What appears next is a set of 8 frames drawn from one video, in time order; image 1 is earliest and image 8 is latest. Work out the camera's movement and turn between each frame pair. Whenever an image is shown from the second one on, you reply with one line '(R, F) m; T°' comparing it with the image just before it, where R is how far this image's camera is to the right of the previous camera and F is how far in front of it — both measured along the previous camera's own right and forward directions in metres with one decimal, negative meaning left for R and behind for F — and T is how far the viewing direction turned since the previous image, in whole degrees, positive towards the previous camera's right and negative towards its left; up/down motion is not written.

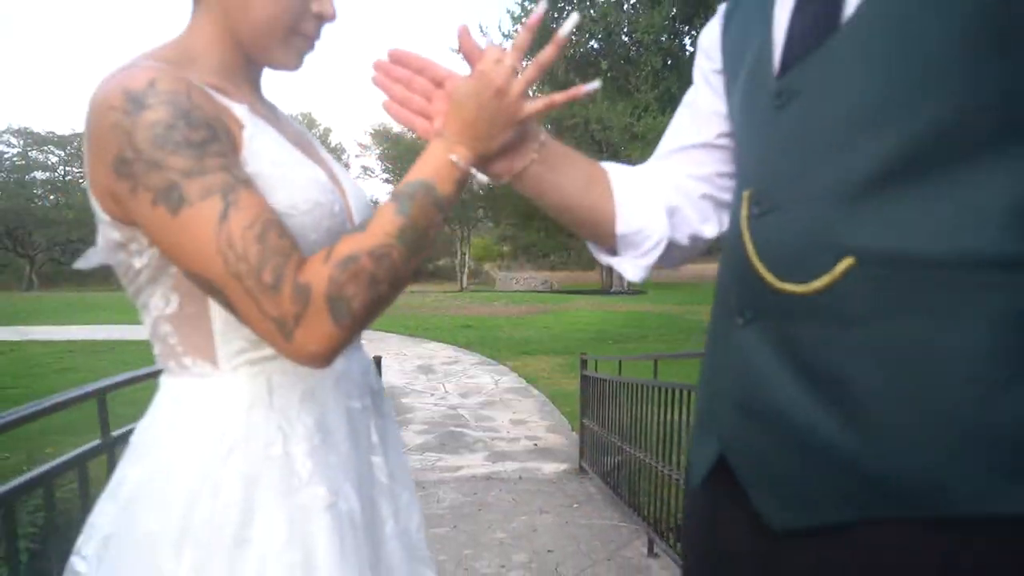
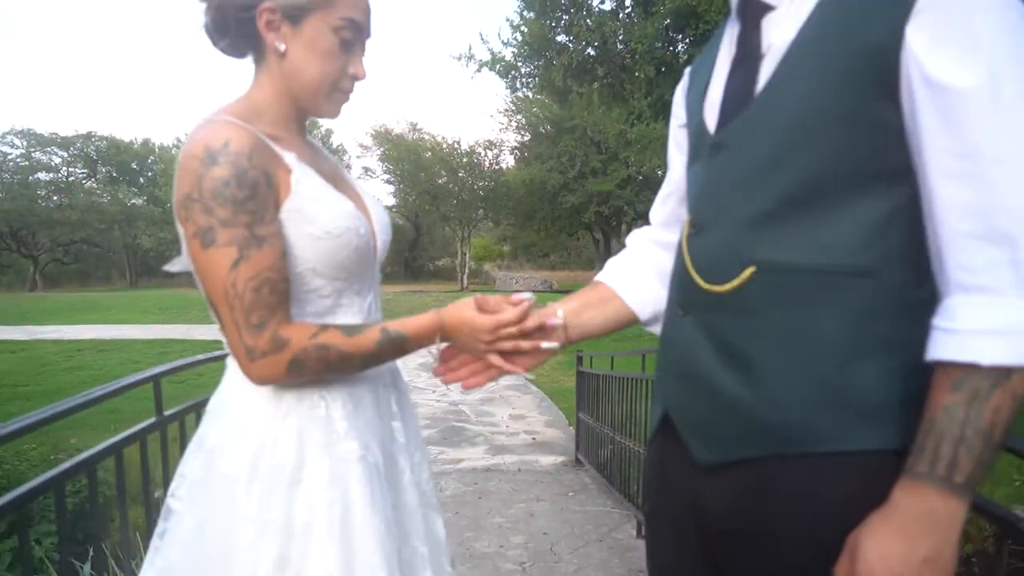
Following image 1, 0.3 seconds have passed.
(0.0, -0.3) m; 0°
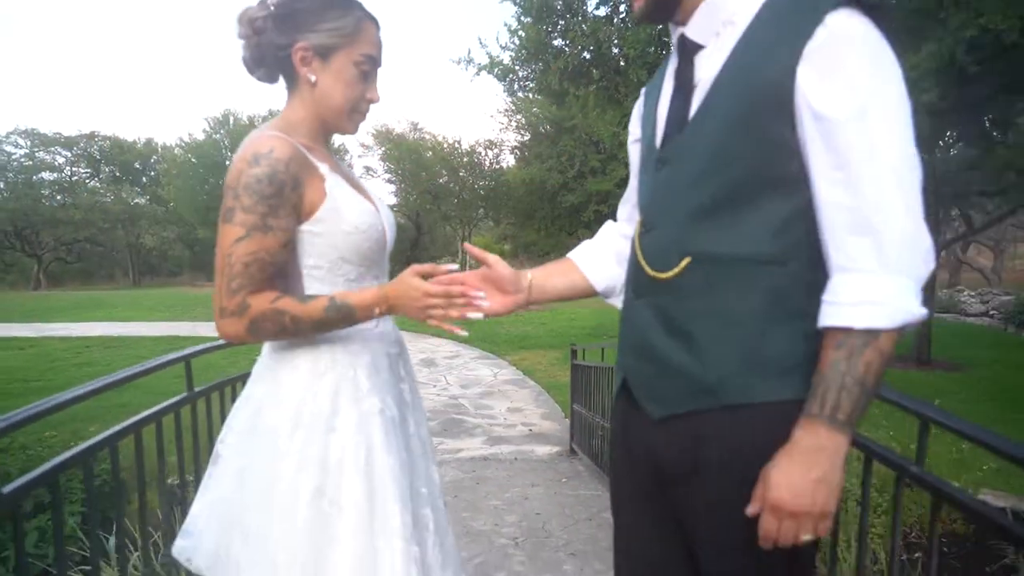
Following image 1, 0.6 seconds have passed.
(0.0, -0.3) m; 0°
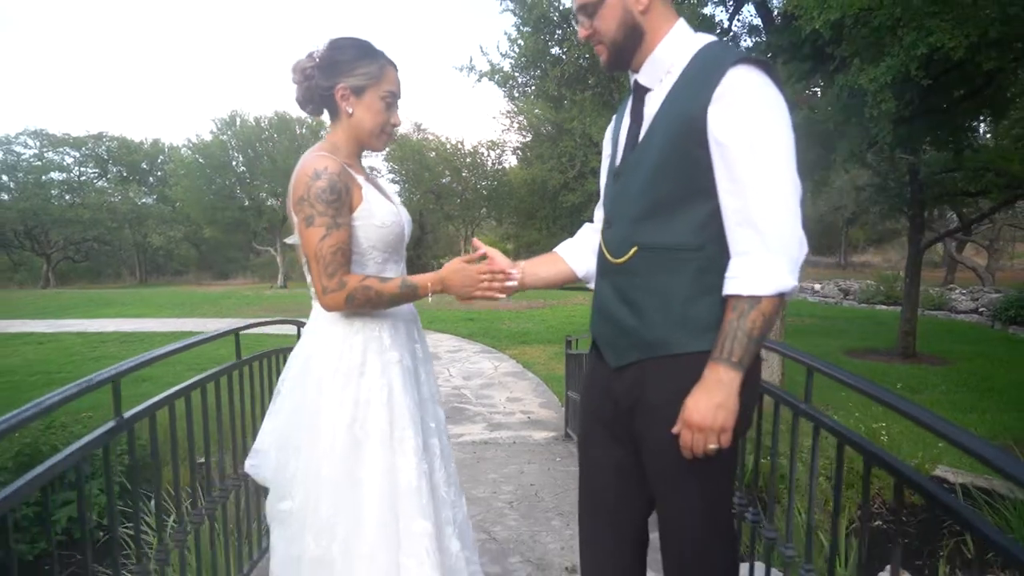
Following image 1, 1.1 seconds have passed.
(0.0, -0.5) m; 0°
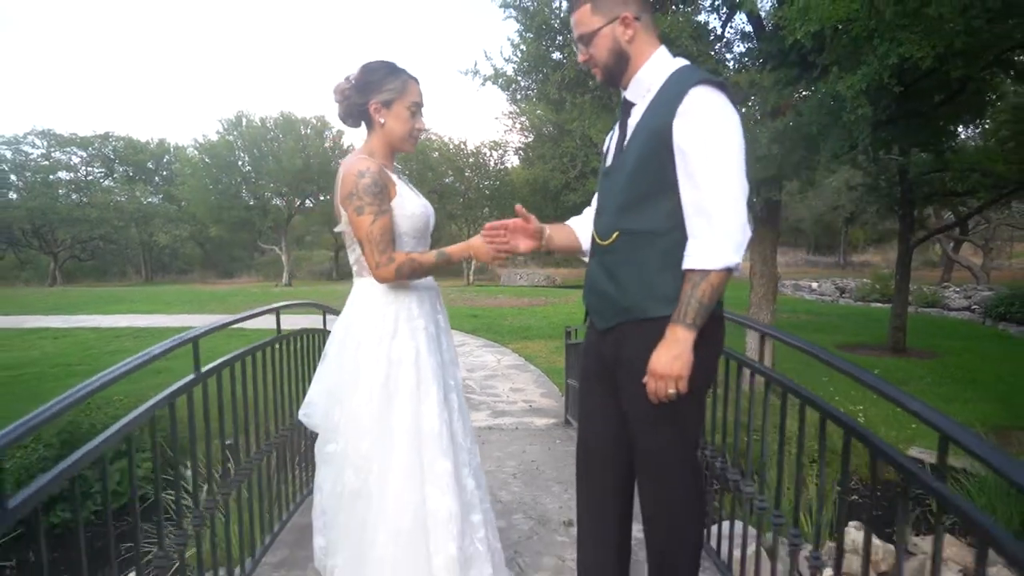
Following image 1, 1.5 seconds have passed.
(0.0, -0.4) m; 0°
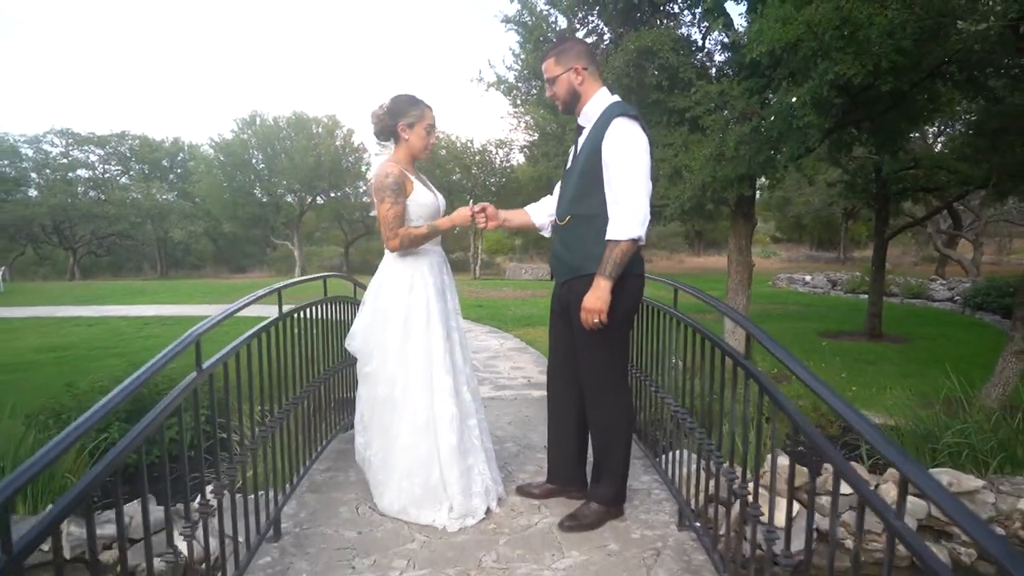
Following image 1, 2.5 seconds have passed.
(+0.1, -1.0) m; -1°
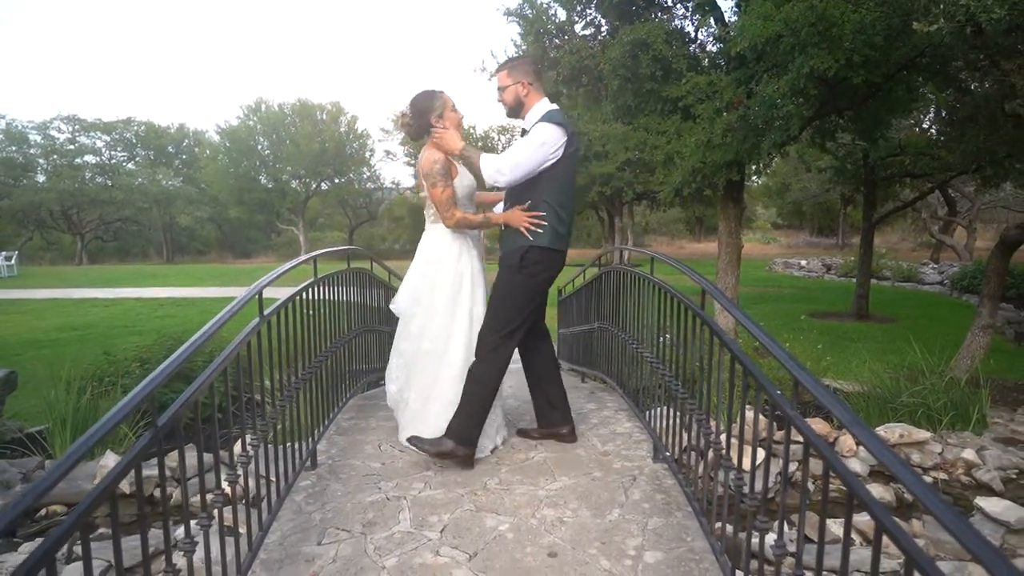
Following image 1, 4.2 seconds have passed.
(0.0, -0.6) m; 0°
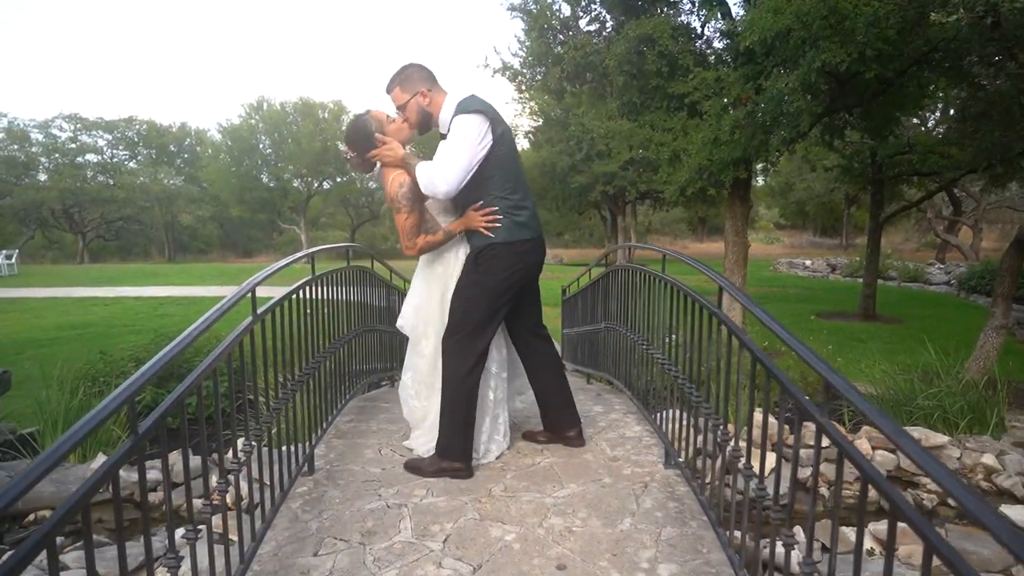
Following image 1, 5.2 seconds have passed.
(0.0, +0.2) m; 0°
